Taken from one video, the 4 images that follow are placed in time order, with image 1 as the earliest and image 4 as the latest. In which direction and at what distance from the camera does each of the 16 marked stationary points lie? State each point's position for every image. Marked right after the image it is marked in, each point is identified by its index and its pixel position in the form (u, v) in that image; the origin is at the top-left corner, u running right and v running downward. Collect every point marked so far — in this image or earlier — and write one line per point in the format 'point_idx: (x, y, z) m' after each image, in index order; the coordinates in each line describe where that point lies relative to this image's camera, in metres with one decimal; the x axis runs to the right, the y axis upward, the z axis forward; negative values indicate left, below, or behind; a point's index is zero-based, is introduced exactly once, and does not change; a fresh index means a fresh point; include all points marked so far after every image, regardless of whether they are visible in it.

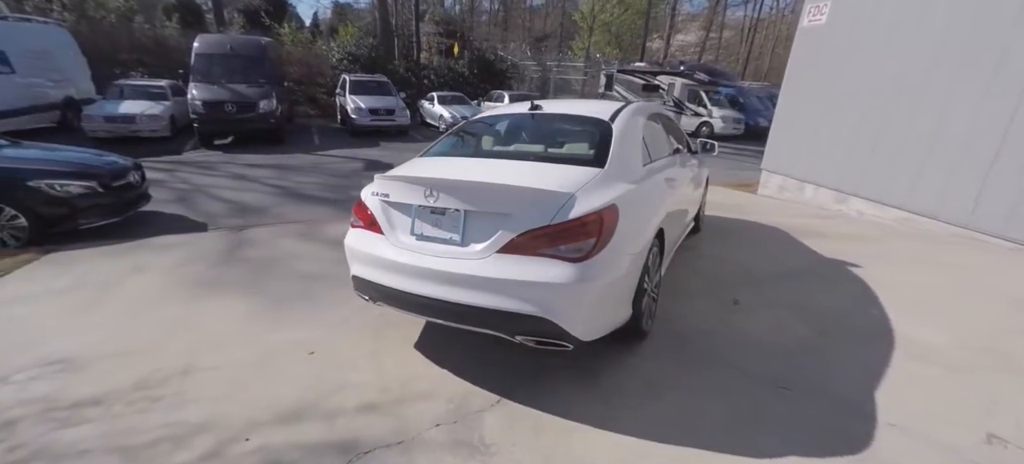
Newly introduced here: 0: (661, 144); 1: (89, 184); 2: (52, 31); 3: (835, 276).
0: (+1.1, +0.7, +3.6) m
1: (-4.5, +0.5, +5.1) m
2: (-9.5, +4.2, +9.7) m
3: (+2.7, -0.4, +4.0) m
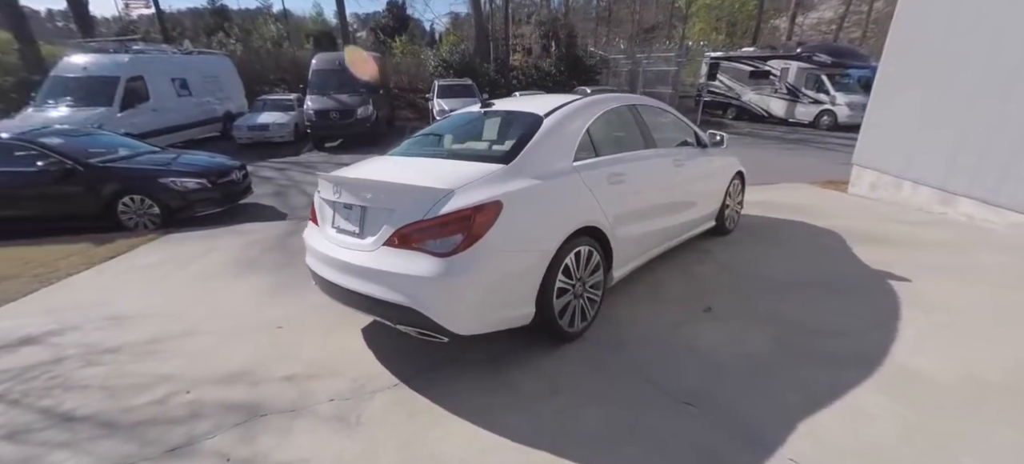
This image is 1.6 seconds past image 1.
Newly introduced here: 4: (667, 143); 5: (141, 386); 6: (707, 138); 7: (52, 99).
0: (+0.8, +0.7, +3.4) m
1: (-4.2, +0.7, +6.3) m
2: (-7.6, +4.5, +12.2) m
3: (+2.4, -0.4, +3.4) m
4: (+1.2, +0.7, +3.8) m
5: (-2.2, -0.9, +2.8) m
6: (+1.7, +0.8, +4.1) m
7: (-8.6, +2.5, +8.9) m
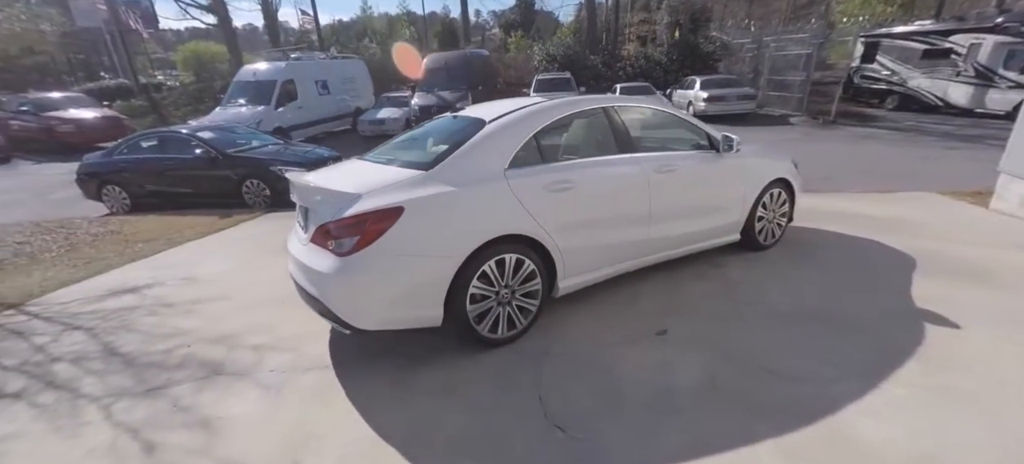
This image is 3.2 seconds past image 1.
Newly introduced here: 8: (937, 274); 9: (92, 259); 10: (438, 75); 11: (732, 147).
0: (+0.6, +0.6, +3.2) m
1: (-3.3, +1.0, +7.5) m
2: (-4.6, +5.1, +14.0) m
3: (+2.0, -0.6, +2.7) m
4: (+1.0, +0.6, +3.4) m
5: (-2.6, -0.8, +3.5) m
6: (+1.6, +0.7, +3.6) m
7: (-6.7, +3.1, +11.2) m
8: (+3.0, -0.3, +3.3) m
9: (-4.7, -0.3, +5.3) m
10: (-1.8, +4.0, +12.0) m
11: (+1.7, +0.7, +3.6) m
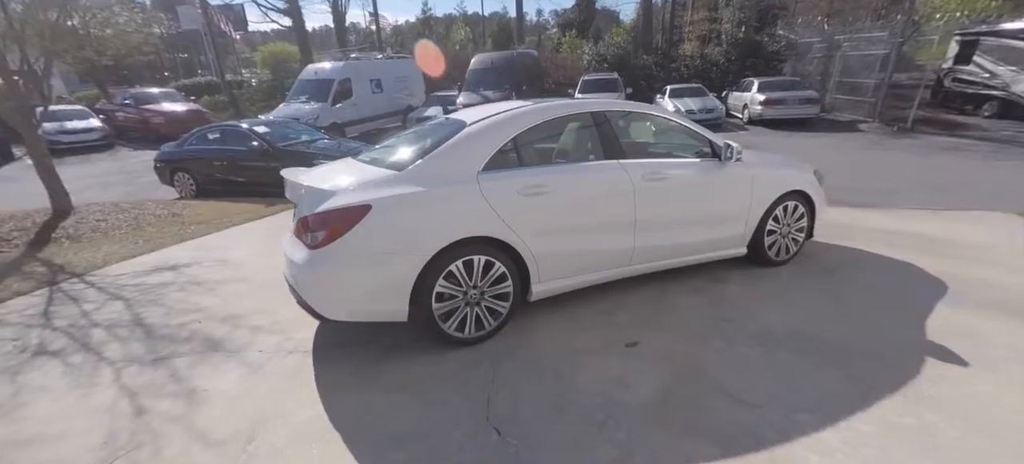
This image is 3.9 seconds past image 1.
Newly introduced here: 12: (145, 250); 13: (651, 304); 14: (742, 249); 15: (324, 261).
0: (+0.5, +0.6, +3.1) m
1: (-2.8, +1.1, +7.9) m
2: (-2.9, +5.2, +14.5) m
3: (+1.8, -0.7, +2.4) m
4: (+1.0, +0.5, +3.3) m
5: (-2.7, -0.6, +3.9) m
6: (+1.6, +0.6, +3.4) m
7: (-5.5, +3.4, +12.0) m
8: (+2.8, -0.5, +2.9) m
9: (-4.5, -0.1, +5.9) m
10: (-0.6, +4.1, +12.2) m
11: (+1.6, +0.6, +3.4) m
12: (-4.2, -0.2, +5.5) m
13: (+1.0, -0.5, +3.2) m
14: (+1.7, -0.1, +3.6) m
15: (-1.0, -0.1, +2.6) m
